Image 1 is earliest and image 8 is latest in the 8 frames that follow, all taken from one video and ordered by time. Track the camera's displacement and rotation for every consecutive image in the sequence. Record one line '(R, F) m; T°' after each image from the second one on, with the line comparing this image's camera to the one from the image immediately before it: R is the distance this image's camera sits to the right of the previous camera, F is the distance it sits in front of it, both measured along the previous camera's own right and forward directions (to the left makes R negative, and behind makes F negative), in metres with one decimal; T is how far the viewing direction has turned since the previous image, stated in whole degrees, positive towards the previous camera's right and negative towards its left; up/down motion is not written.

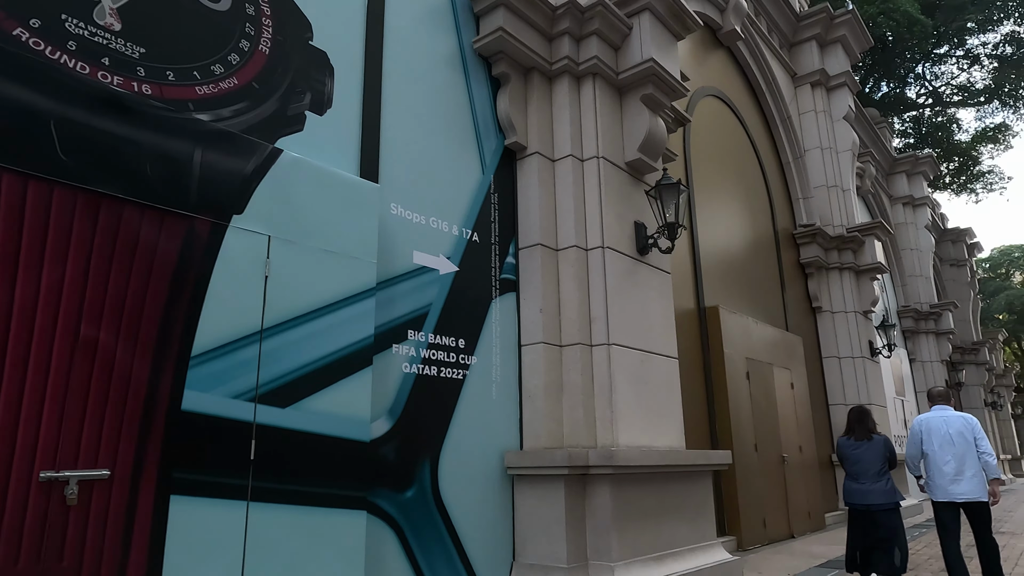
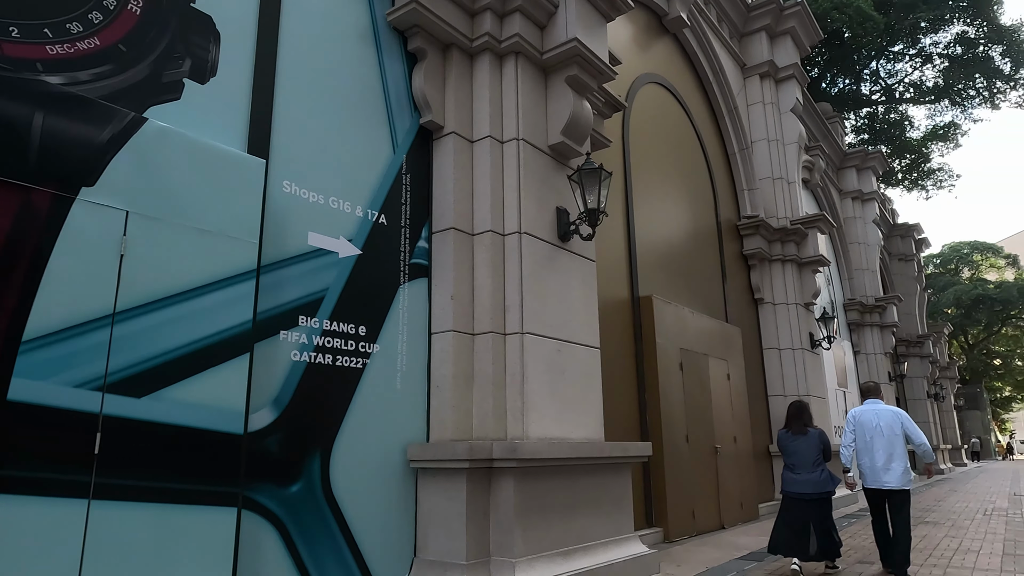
(+0.5, +0.2) m; +3°
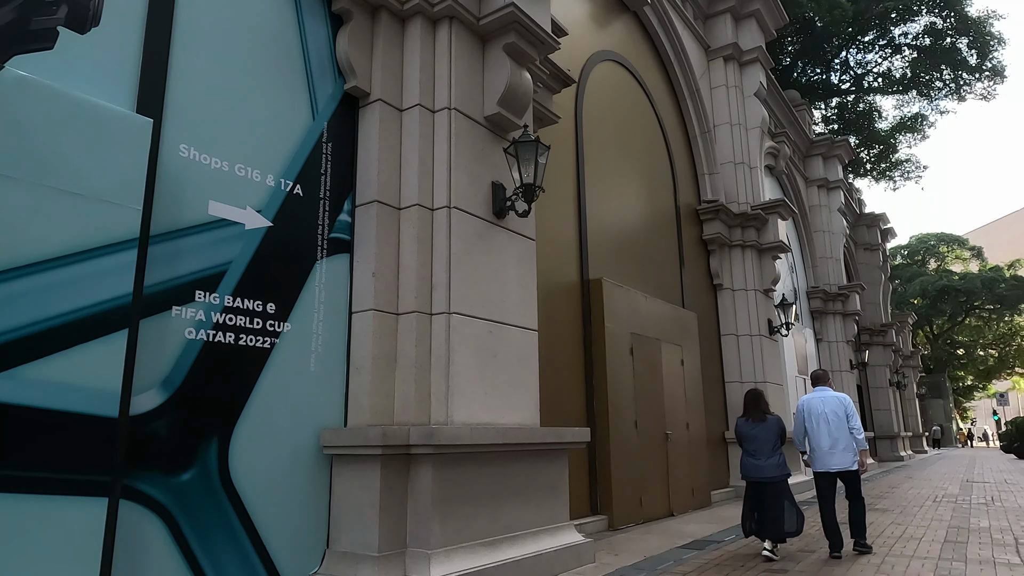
(+0.4, +0.3) m; +2°
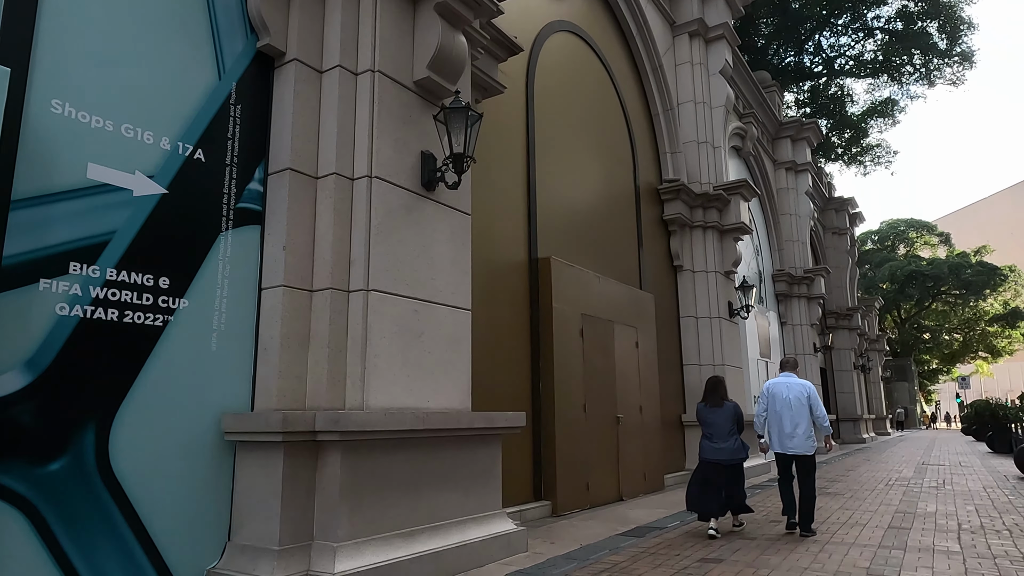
(+0.4, +0.3) m; +2°
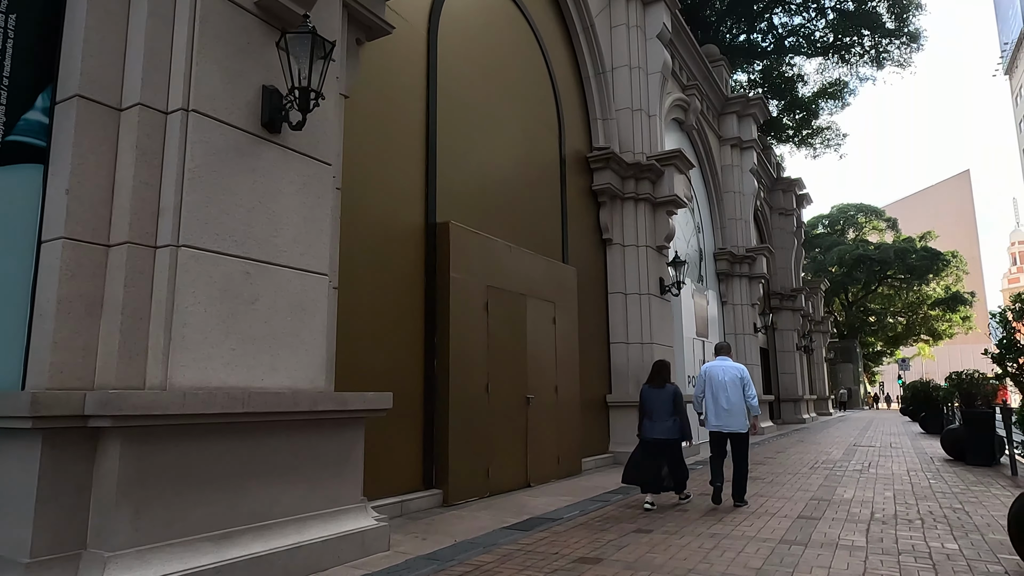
(+0.7, +0.7) m; +3°
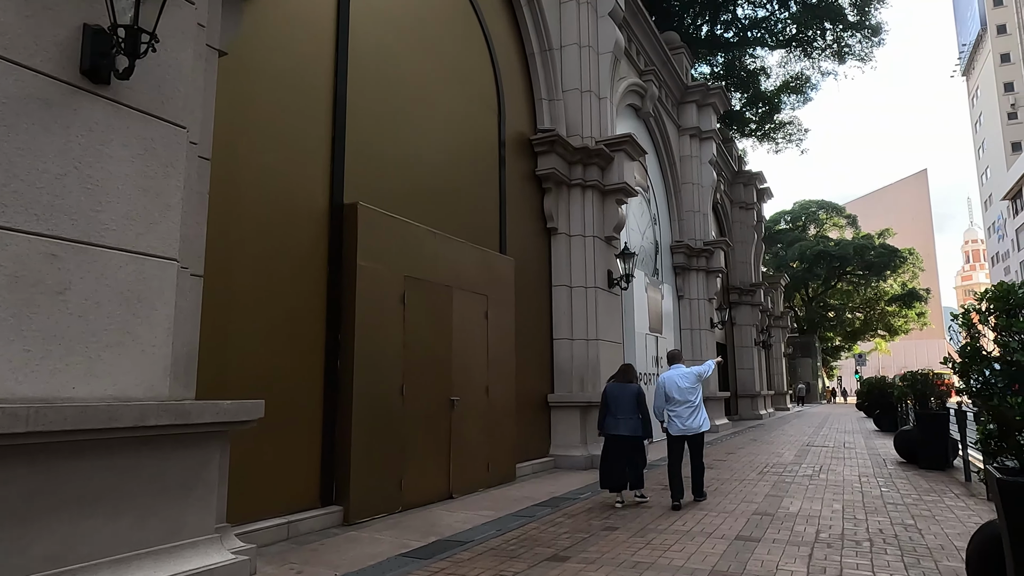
(+0.5, +0.8) m; +3°
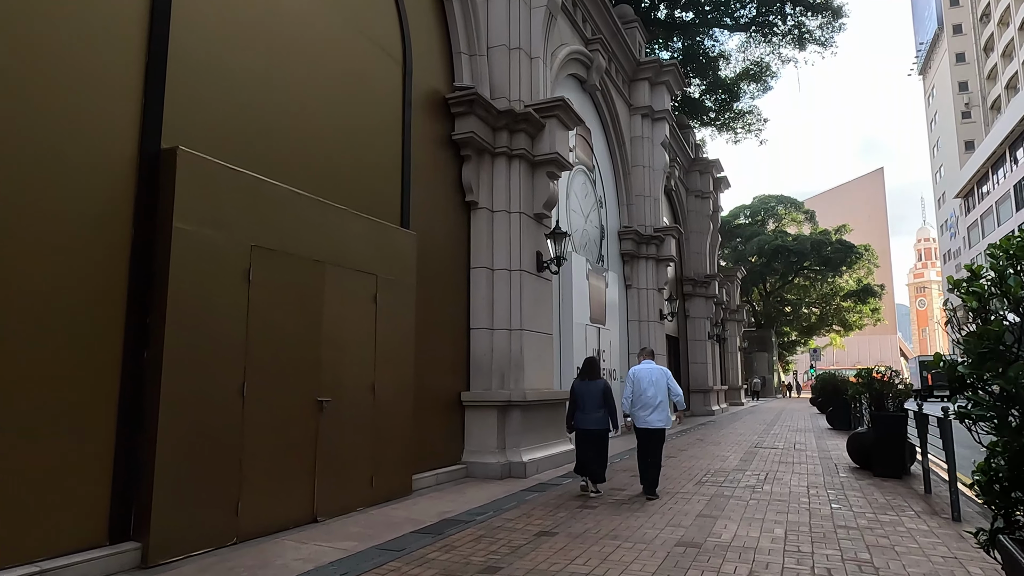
(+0.8, +1.3) m; +3°
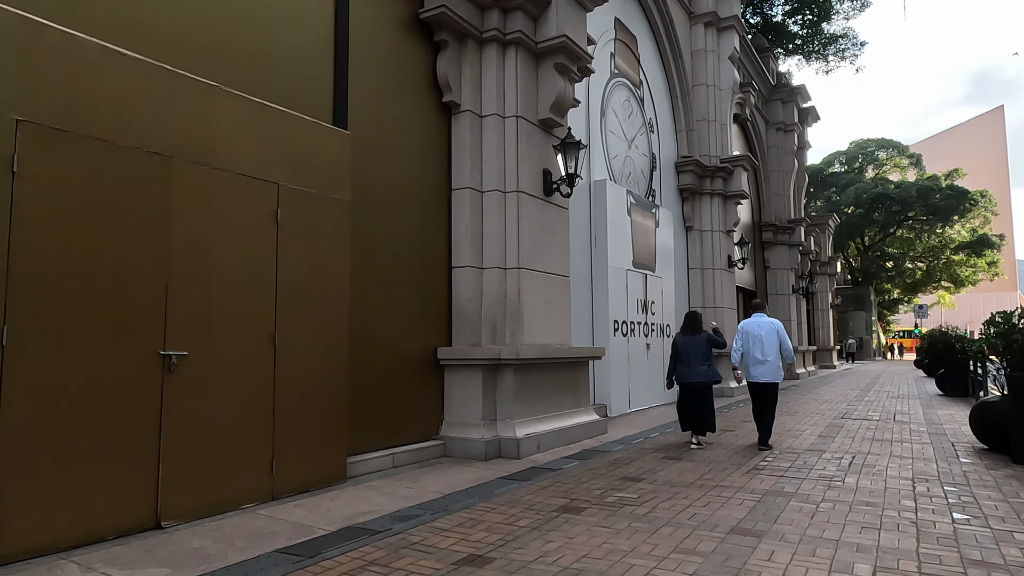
(+1.0, +2.2) m; -7°
